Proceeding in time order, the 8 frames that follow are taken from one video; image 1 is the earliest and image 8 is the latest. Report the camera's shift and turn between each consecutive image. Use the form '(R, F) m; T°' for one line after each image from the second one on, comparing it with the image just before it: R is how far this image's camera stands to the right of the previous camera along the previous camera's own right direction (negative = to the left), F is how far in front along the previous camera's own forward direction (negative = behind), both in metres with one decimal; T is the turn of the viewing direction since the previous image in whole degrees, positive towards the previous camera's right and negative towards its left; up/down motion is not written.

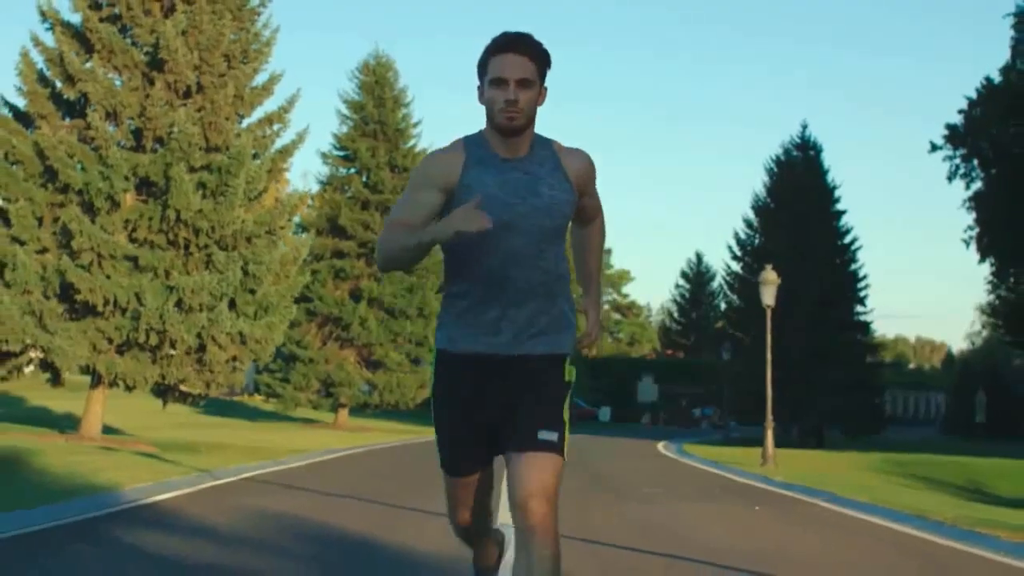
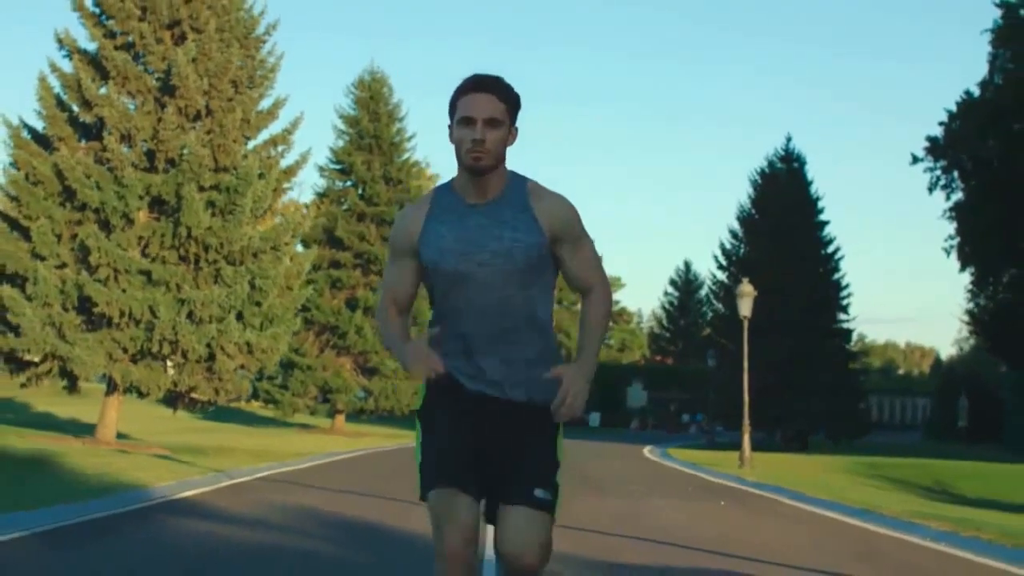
(0.0, -1.8) m; 0°
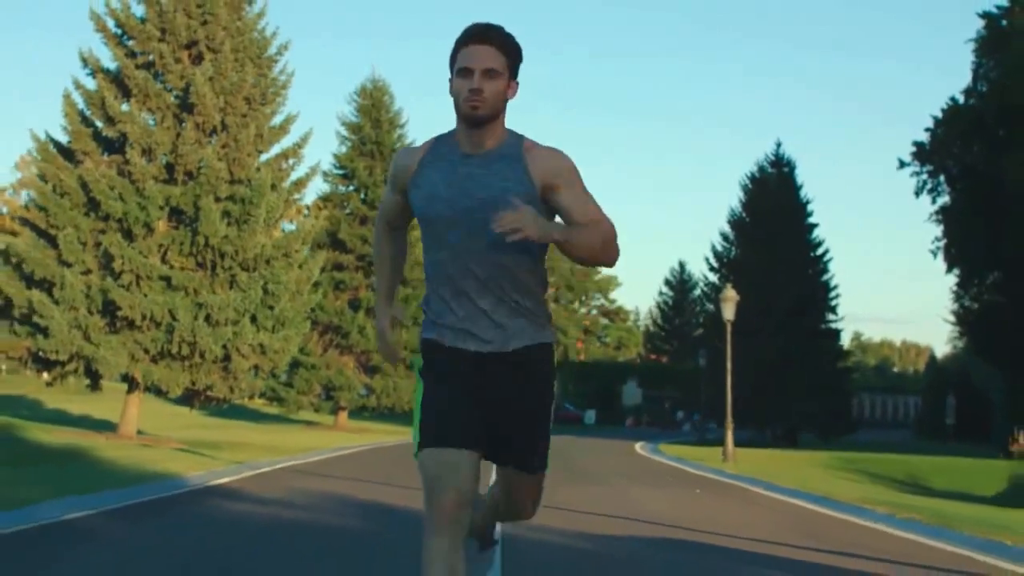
(0.0, -2.0) m; 0°
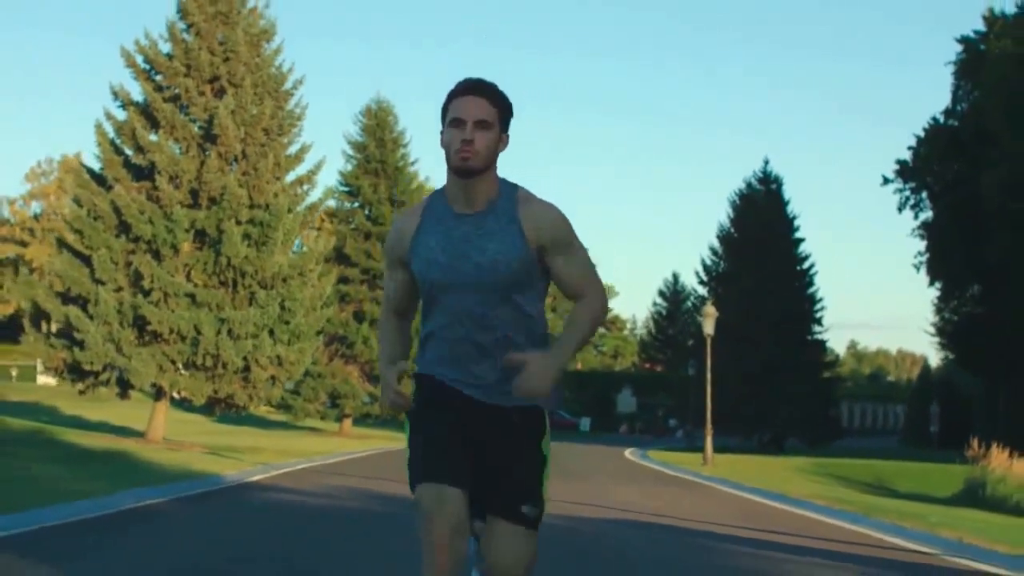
(0.0, -2.8) m; 0°
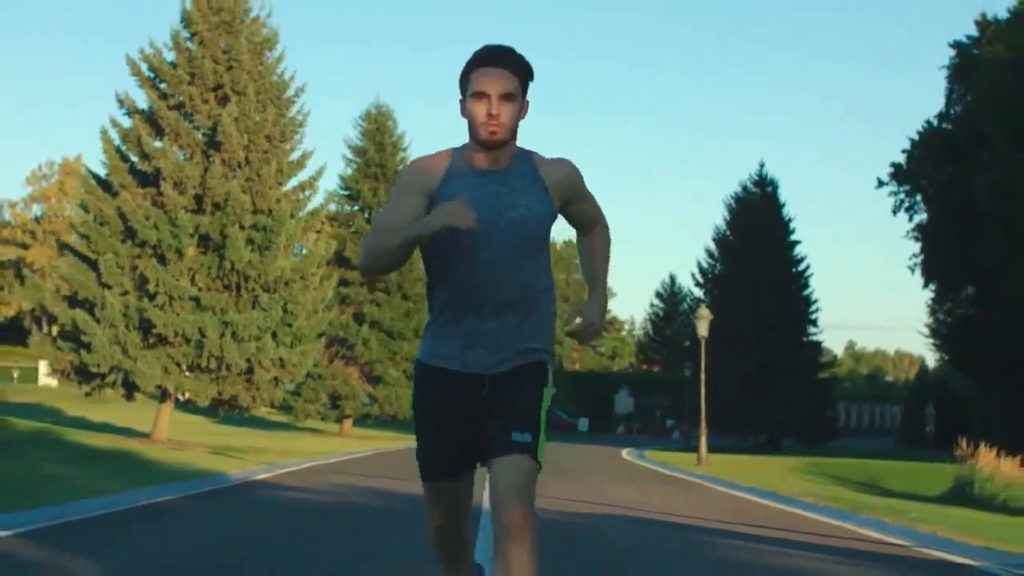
(0.0, -0.7) m; 0°
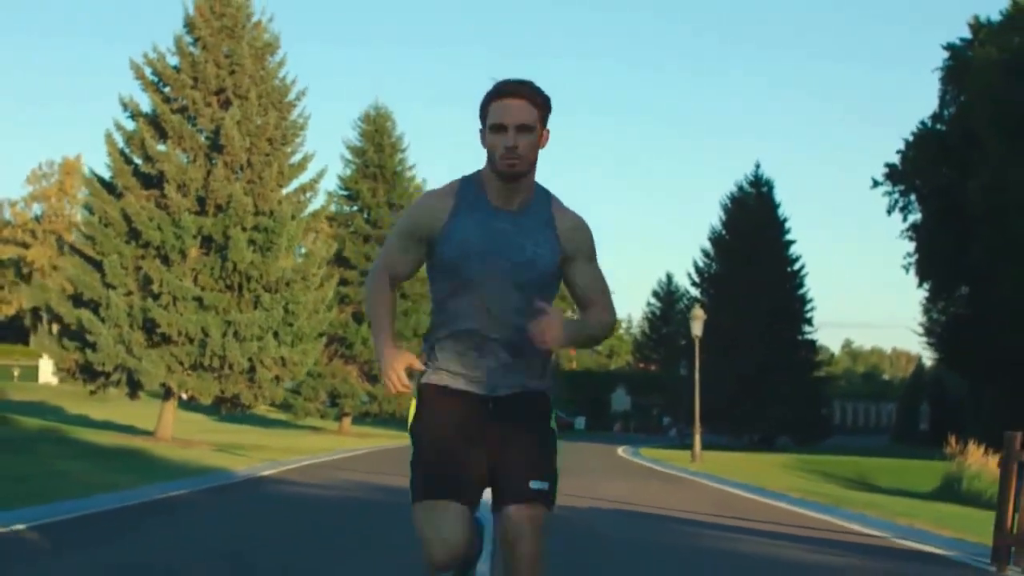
(0.0, -0.7) m; 0°
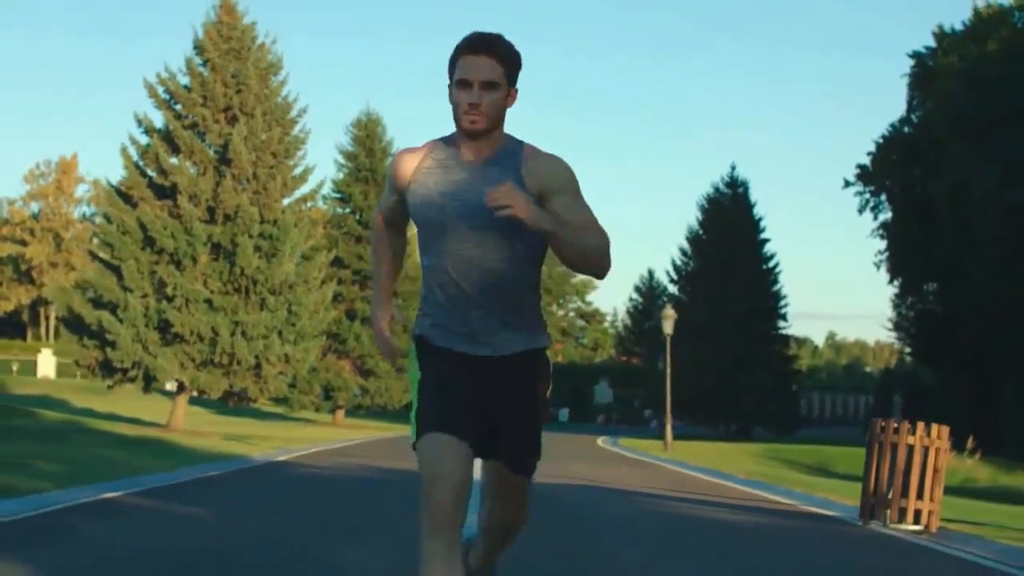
(0.0, -3.1) m; +1°
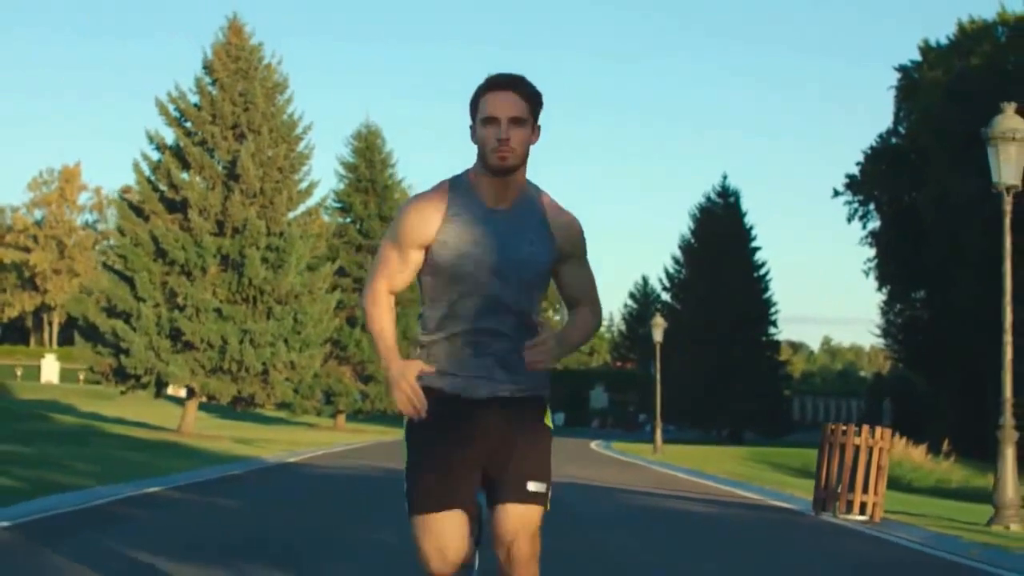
(0.0, -1.7) m; 0°
